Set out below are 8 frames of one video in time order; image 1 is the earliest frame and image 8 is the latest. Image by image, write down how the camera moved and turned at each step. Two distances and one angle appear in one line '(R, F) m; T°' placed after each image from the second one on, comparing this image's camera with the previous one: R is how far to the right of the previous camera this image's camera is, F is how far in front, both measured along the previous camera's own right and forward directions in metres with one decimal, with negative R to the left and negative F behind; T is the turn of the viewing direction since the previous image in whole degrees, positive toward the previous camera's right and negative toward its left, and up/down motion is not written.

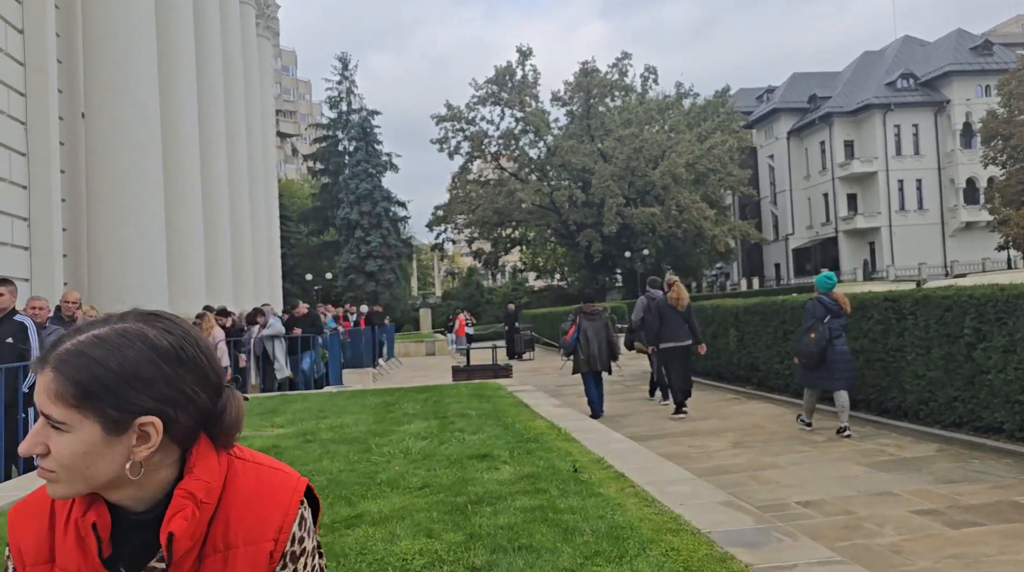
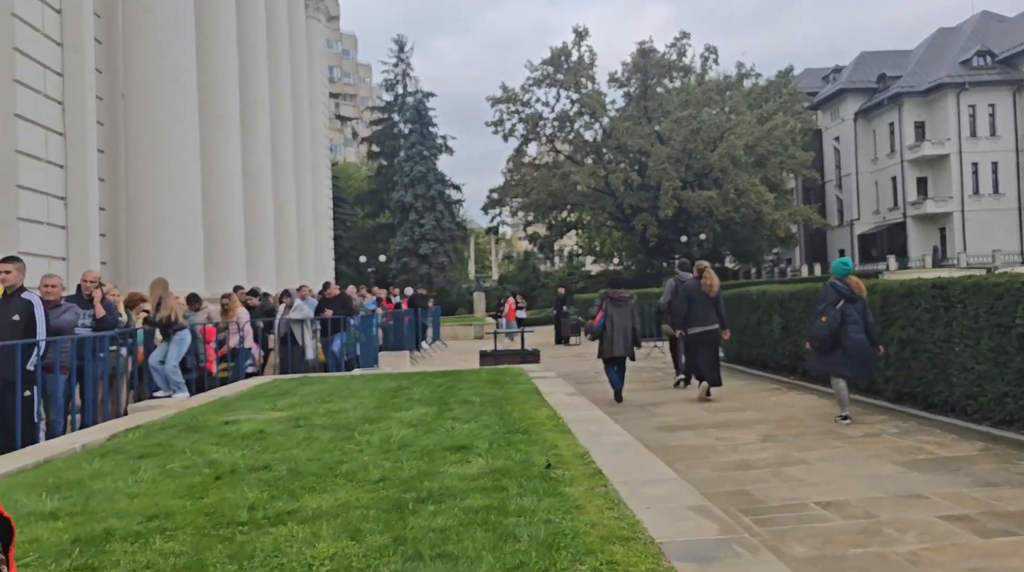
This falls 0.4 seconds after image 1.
(+0.5, +0.4) m; -4°
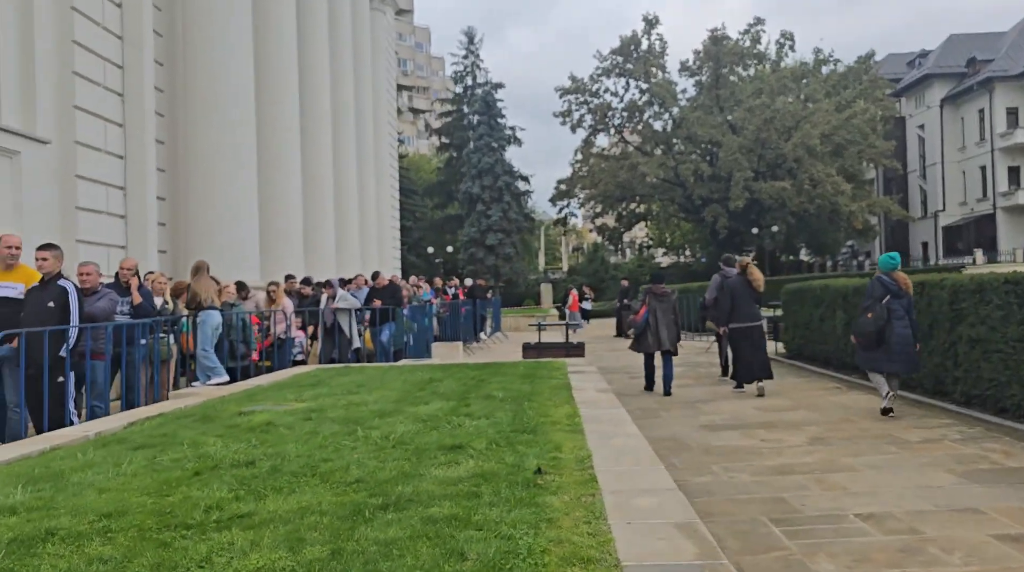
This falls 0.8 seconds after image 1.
(+0.4, +0.3) m; -5°
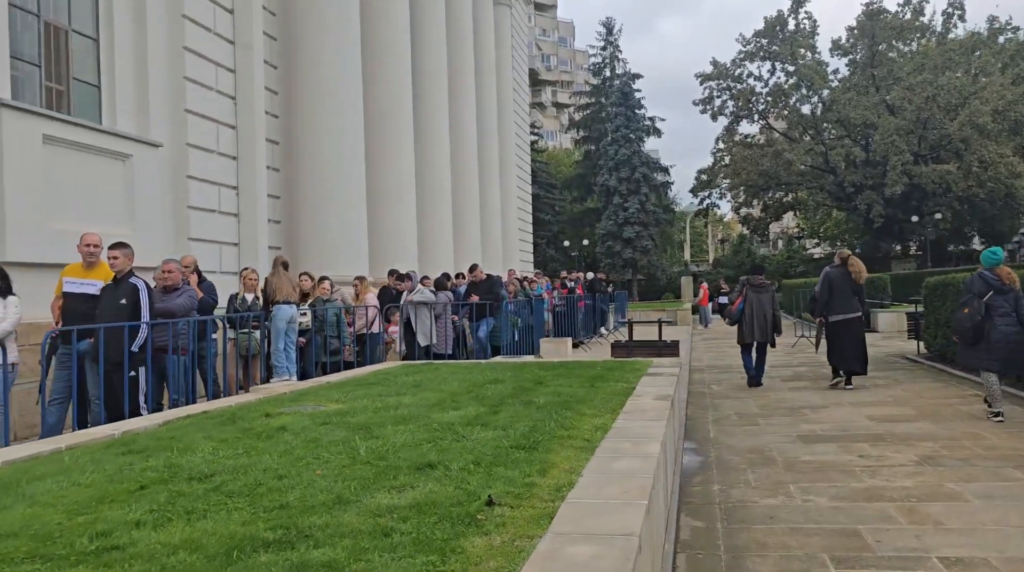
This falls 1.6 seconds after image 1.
(+0.8, +0.7) m; -10°
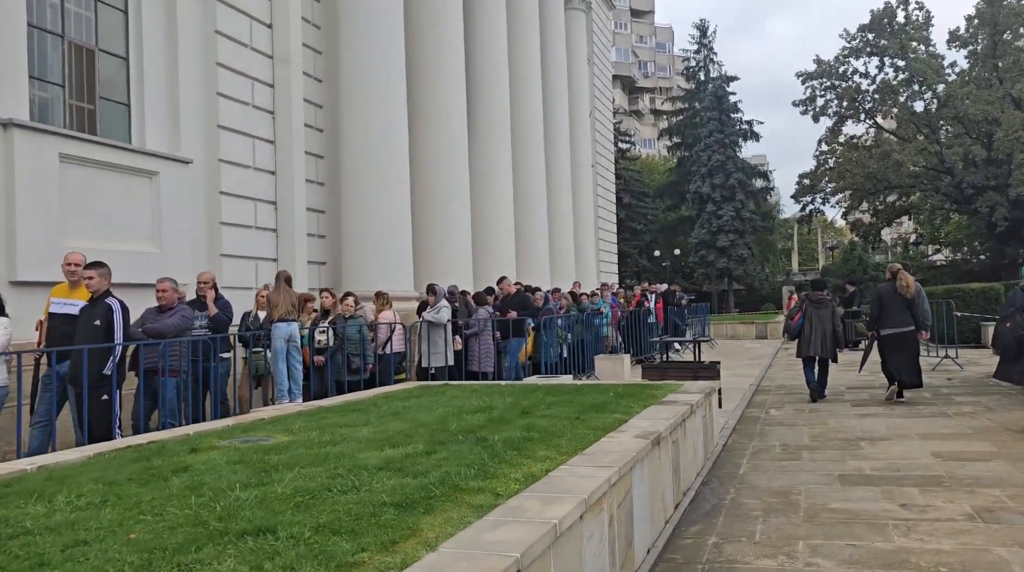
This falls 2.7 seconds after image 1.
(+1.0, +0.9) m; -7°
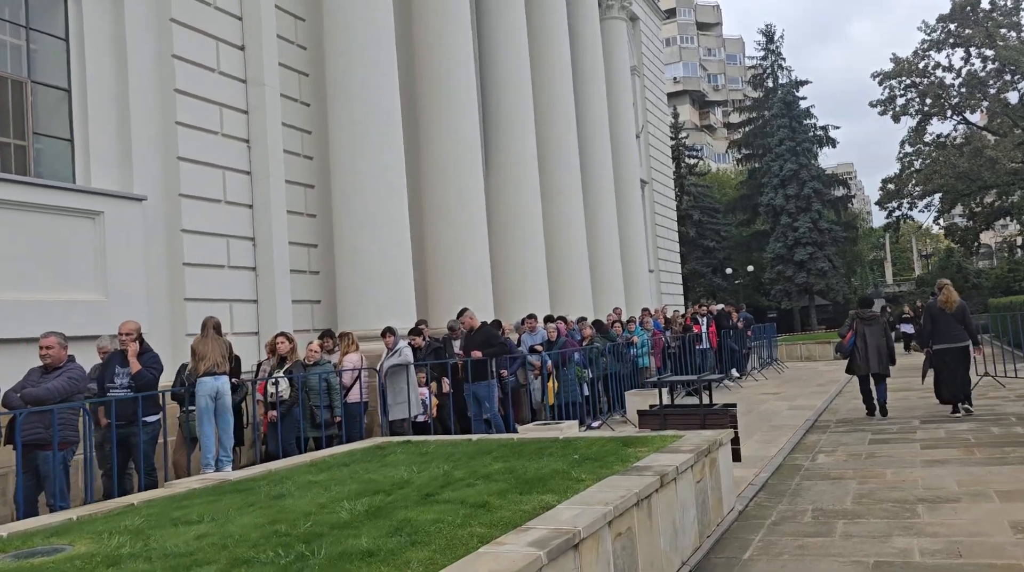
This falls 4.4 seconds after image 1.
(+1.1, +1.7) m; -6°
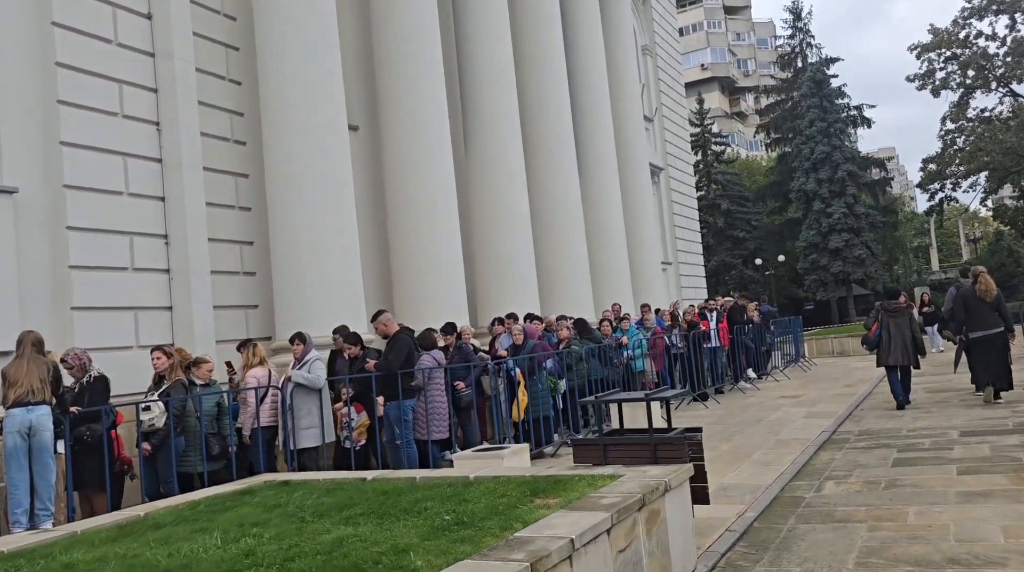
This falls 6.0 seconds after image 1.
(+1.0, +1.9) m; -3°
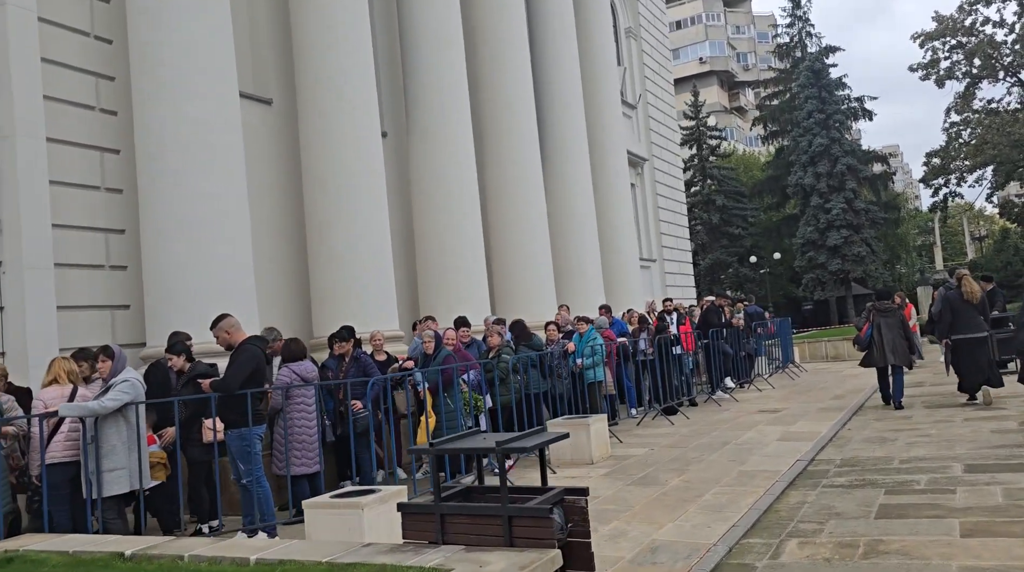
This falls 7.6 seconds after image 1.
(+0.9, +1.9) m; 0°
